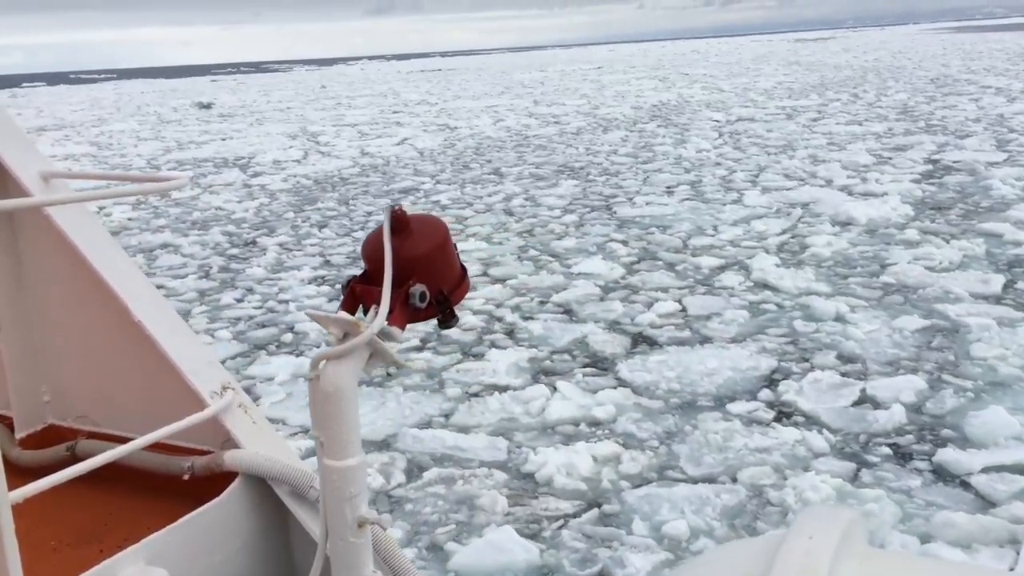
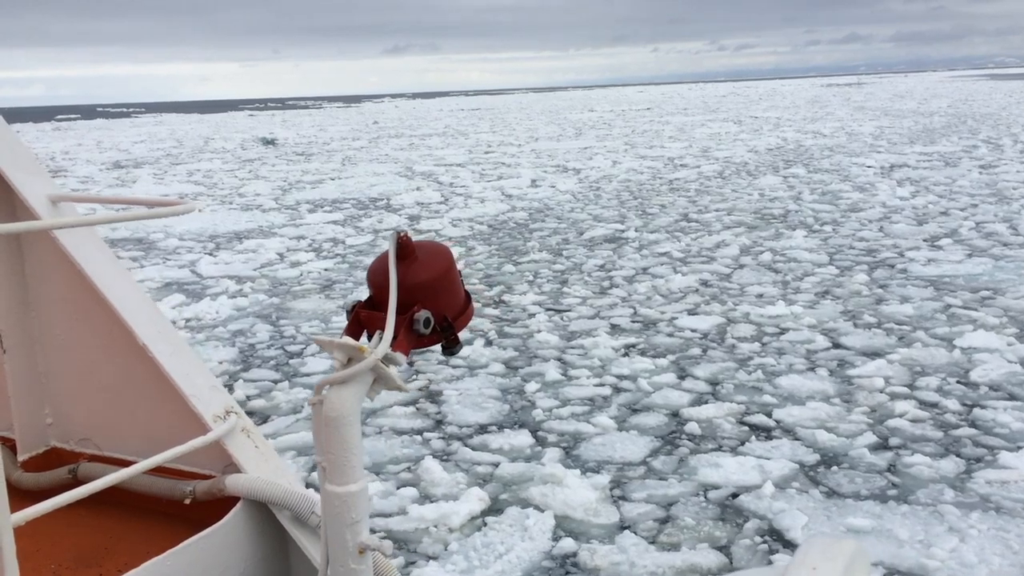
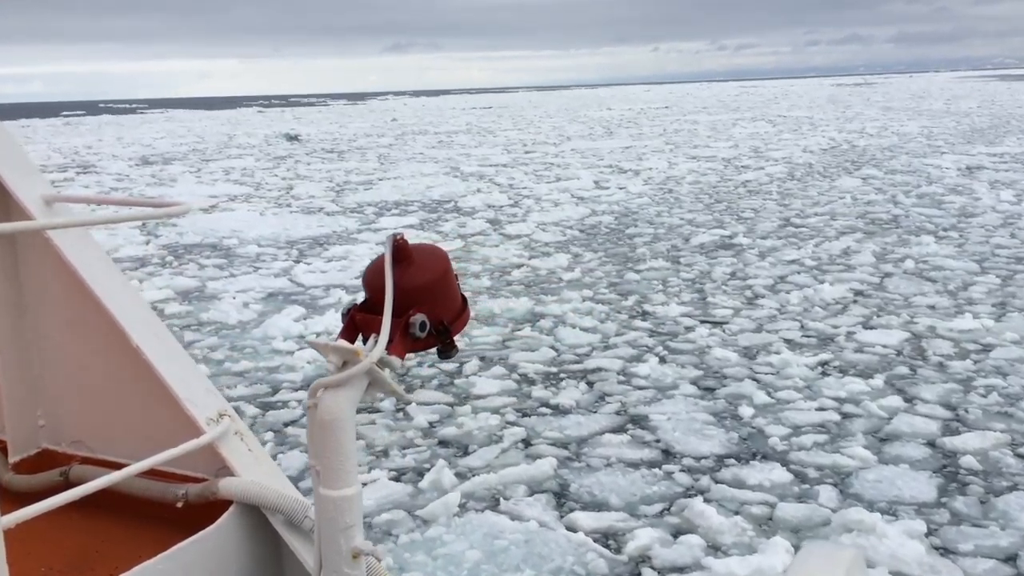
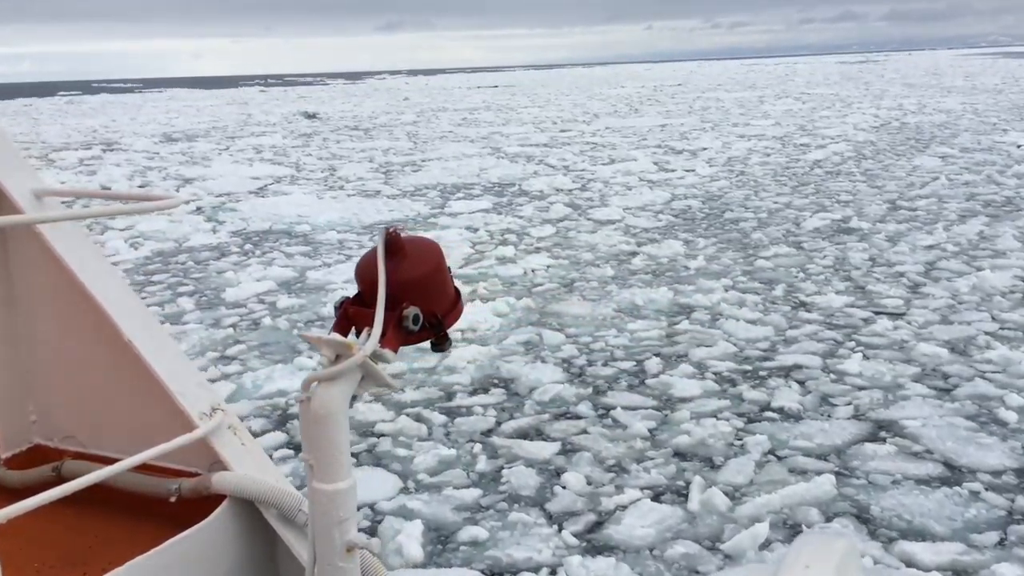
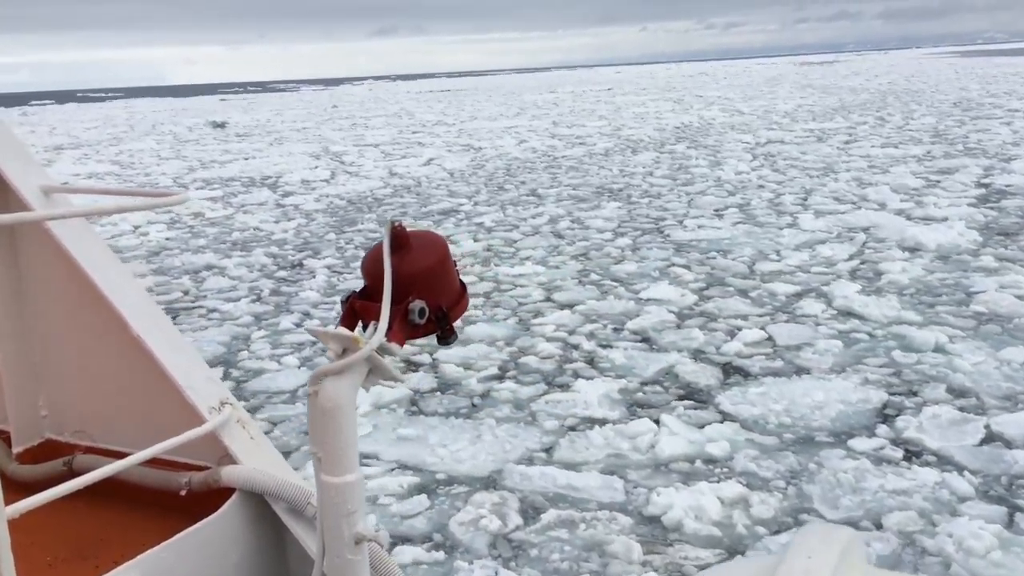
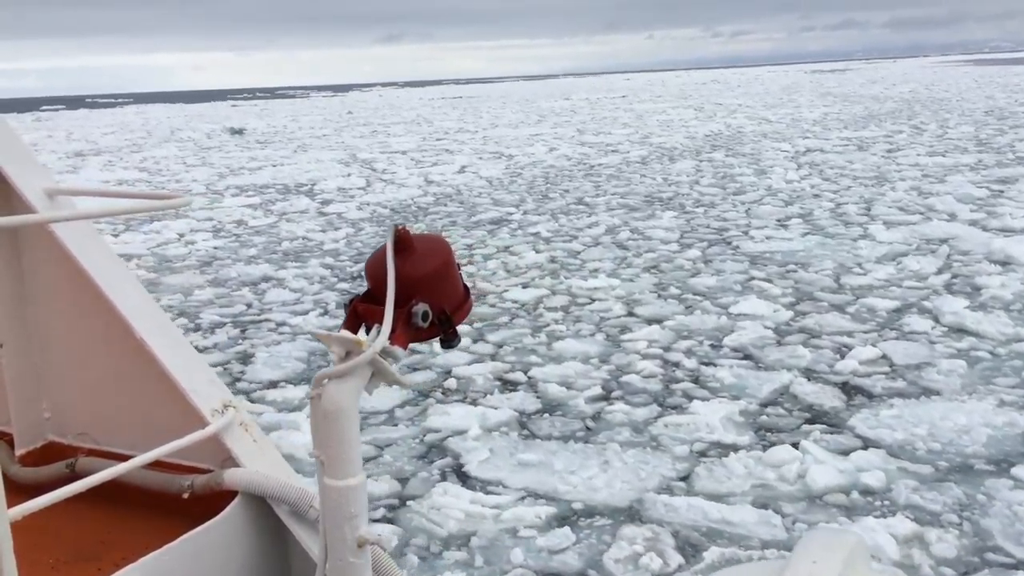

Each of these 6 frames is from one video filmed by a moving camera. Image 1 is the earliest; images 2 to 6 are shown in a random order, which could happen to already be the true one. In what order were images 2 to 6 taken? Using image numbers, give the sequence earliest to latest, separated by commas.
5, 6, 2, 3, 4
